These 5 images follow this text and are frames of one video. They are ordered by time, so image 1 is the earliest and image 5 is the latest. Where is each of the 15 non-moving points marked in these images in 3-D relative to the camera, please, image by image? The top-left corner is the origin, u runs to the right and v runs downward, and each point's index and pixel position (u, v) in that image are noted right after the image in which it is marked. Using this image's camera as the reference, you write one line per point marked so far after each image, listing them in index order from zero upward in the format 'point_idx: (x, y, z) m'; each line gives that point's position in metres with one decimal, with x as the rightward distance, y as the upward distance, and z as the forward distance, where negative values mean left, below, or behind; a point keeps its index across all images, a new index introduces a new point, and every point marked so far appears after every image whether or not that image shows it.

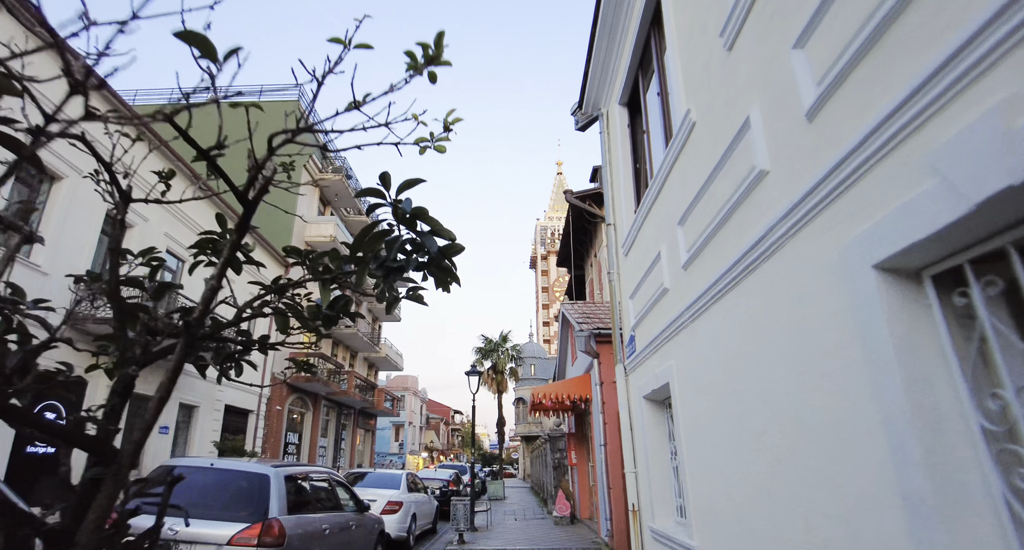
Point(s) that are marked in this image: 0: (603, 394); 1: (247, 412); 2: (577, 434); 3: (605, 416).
0: (+1.5, -2.0, +9.1) m
1: (-8.9, -4.6, +18.6) m
2: (+1.5, -3.6, +12.7) m
3: (+1.5, -2.3, +8.9) m
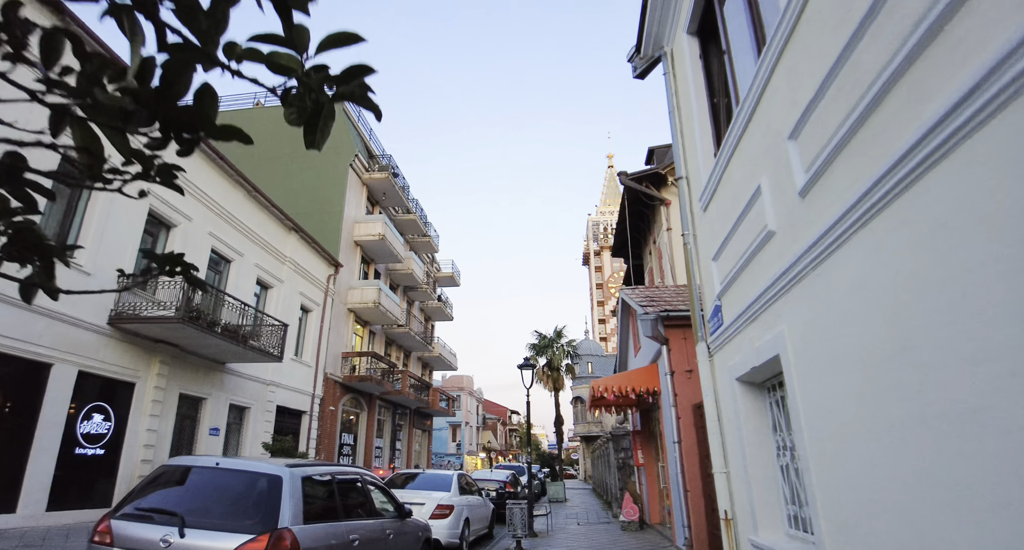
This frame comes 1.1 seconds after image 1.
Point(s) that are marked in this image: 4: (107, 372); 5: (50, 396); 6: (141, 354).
0: (+2.3, -1.6, +7.9) m
1: (-7.0, -4.6, +18.4) m
2: (+2.7, -3.2, +11.5) m
3: (+2.3, -1.9, +7.8) m
4: (-8.0, -1.9, +11.0) m
5: (-8.1, -2.1, +9.8) m
6: (-7.9, -1.7, +11.9) m
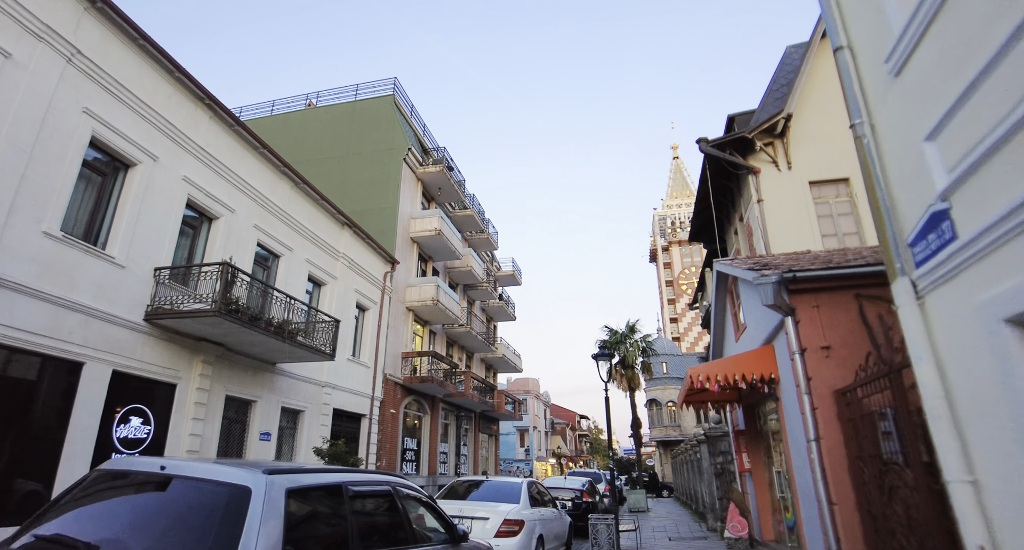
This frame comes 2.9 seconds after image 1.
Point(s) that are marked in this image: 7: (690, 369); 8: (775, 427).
0: (+3.2, -1.0, +6.0) m
1: (-4.8, -4.4, +17.4) m
2: (+4.1, -2.7, +9.5) m
3: (+3.2, -1.3, +5.9) m
4: (-6.7, -1.8, +10.2) m
5: (-6.9, -2.0, +9.0) m
6: (-6.5, -1.5, +11.1) m
7: (+2.4, -1.3, +7.5) m
8: (+3.8, -2.2, +8.1) m
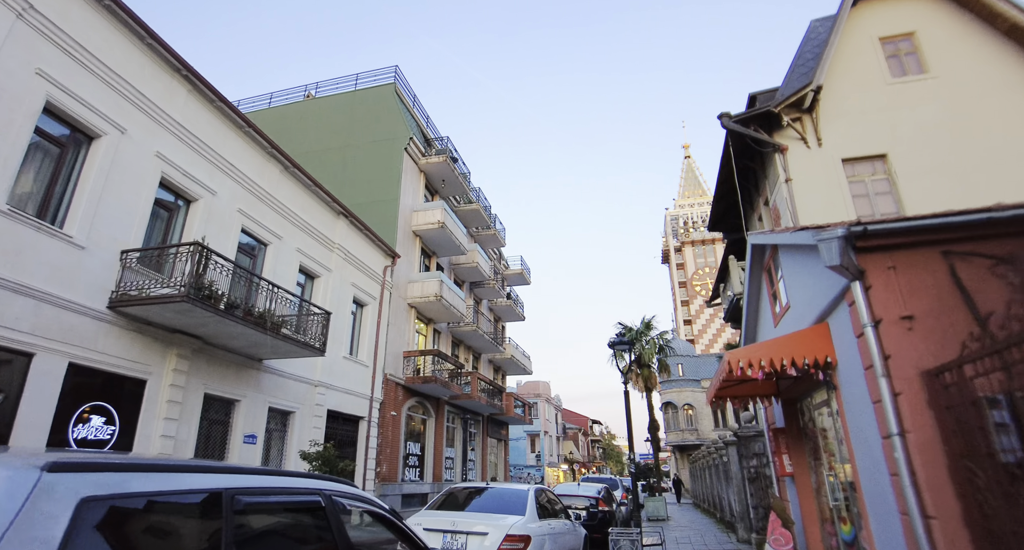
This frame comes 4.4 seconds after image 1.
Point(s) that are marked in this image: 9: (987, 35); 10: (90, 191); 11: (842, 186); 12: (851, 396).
0: (+3.2, -0.6, +4.8) m
1: (-4.5, -4.2, +16.3) m
2: (+4.2, -2.3, +8.3) m
3: (+3.2, -0.9, +4.7) m
4: (-6.6, -1.5, +9.1) m
5: (-6.9, -1.7, +8.0) m
6: (-6.4, -1.3, +10.0) m
7: (+2.4, -0.9, +6.3) m
8: (+3.9, -1.8, +6.9) m
9: (+11.8, +6.0, +13.9) m
10: (-6.9, +1.4, +9.2) m
11: (+8.0, +2.1, +13.5) m
12: (+3.5, -1.2, +5.7) m
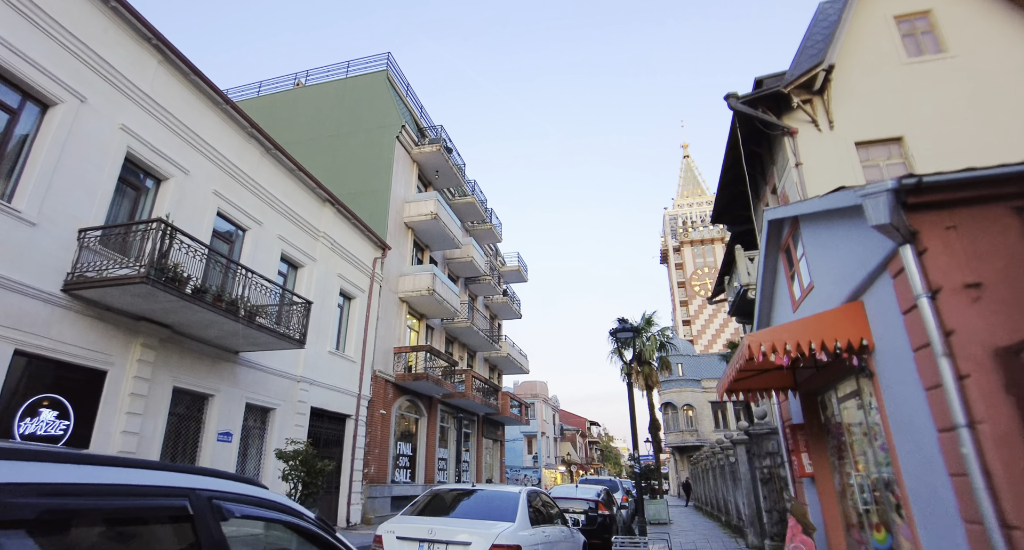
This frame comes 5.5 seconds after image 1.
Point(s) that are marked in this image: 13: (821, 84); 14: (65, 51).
0: (+3.1, -0.3, +4.1) m
1: (-4.7, -3.9, +15.5) m
2: (+4.0, -2.0, +7.5) m
3: (+3.1, -0.6, +3.9) m
4: (-6.7, -1.2, +8.3) m
5: (-7.0, -1.4, +7.1) m
6: (-6.5, -1.0, +9.2) m
7: (+2.3, -0.6, +5.5) m
8: (+3.8, -1.6, +6.1) m
9: (+11.7, +6.2, +13.1) m
10: (-7.0, +1.7, +8.4) m
11: (+7.9, +2.4, +12.7) m
12: (+3.4, -1.0, +5.0) m
13: (+7.4, +4.6, +13.2) m
14: (-7.1, +3.5, +8.9) m
